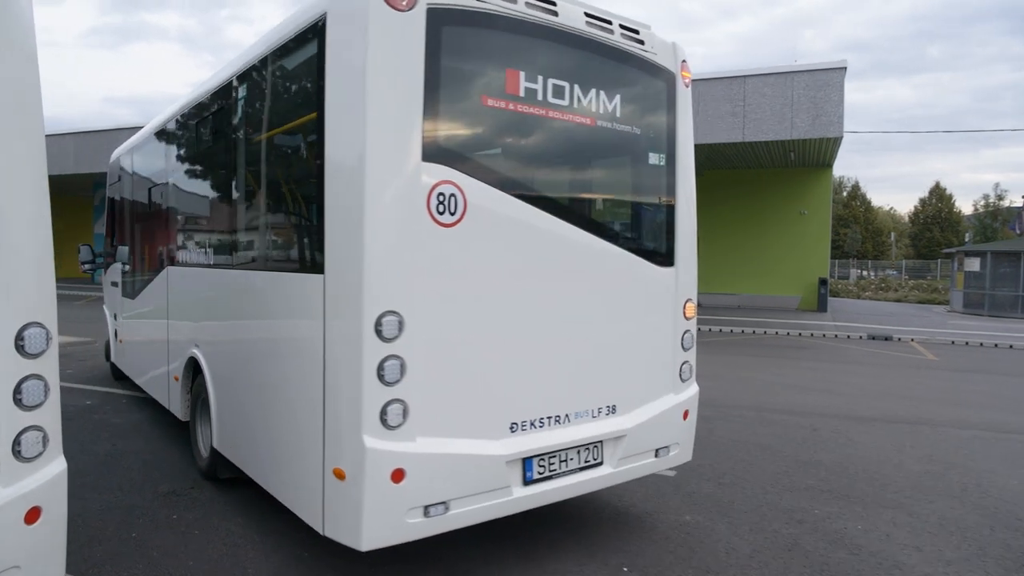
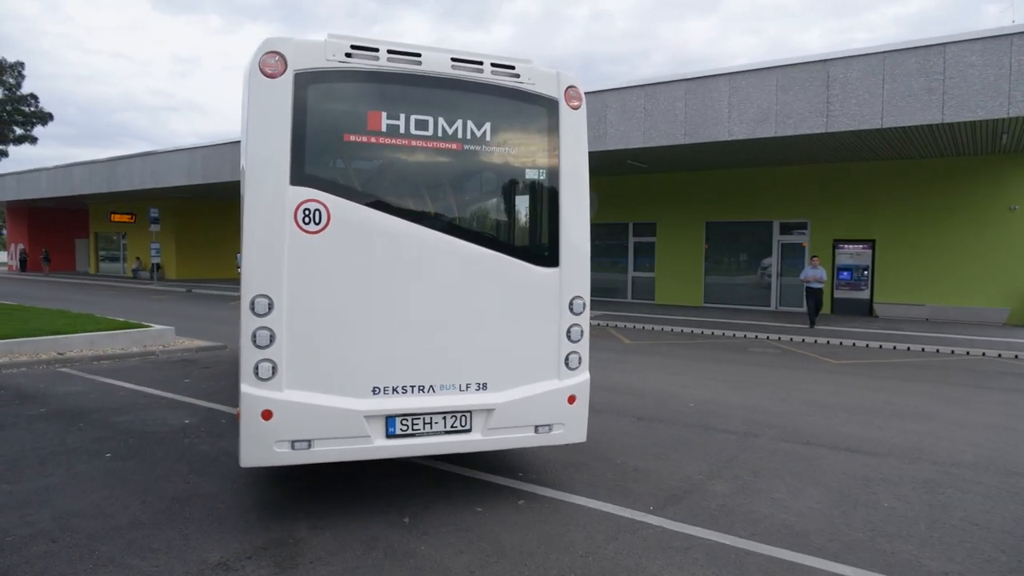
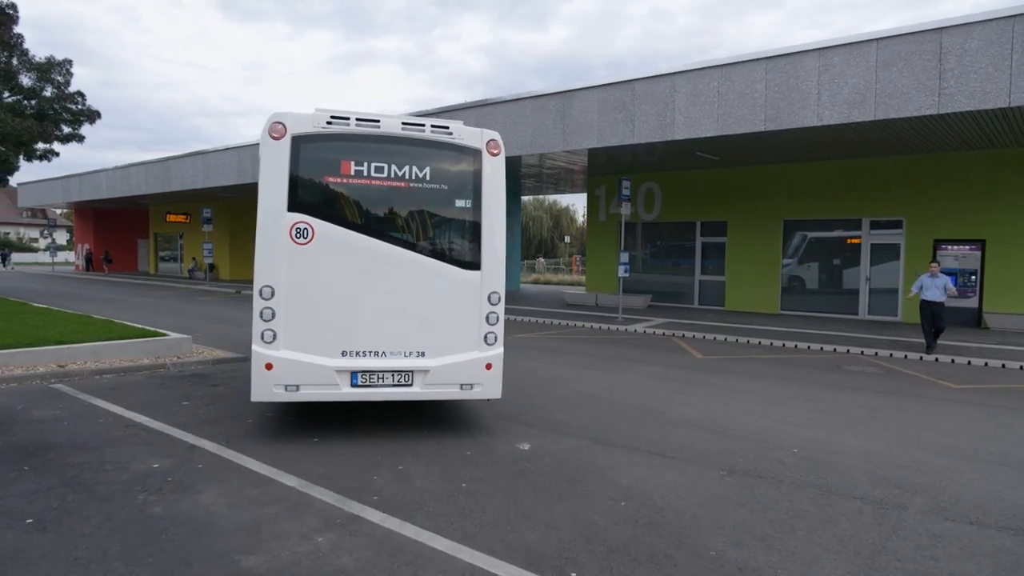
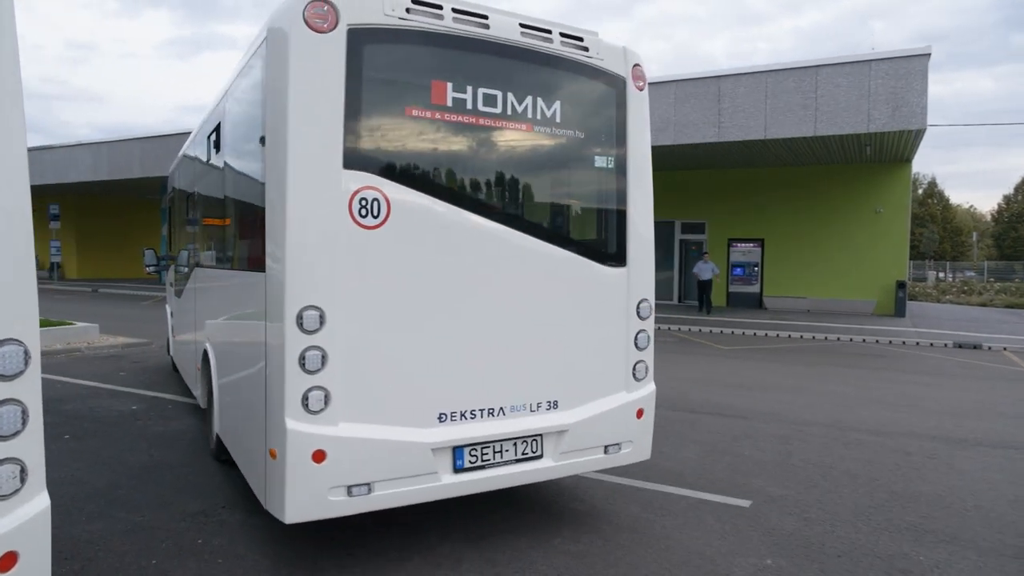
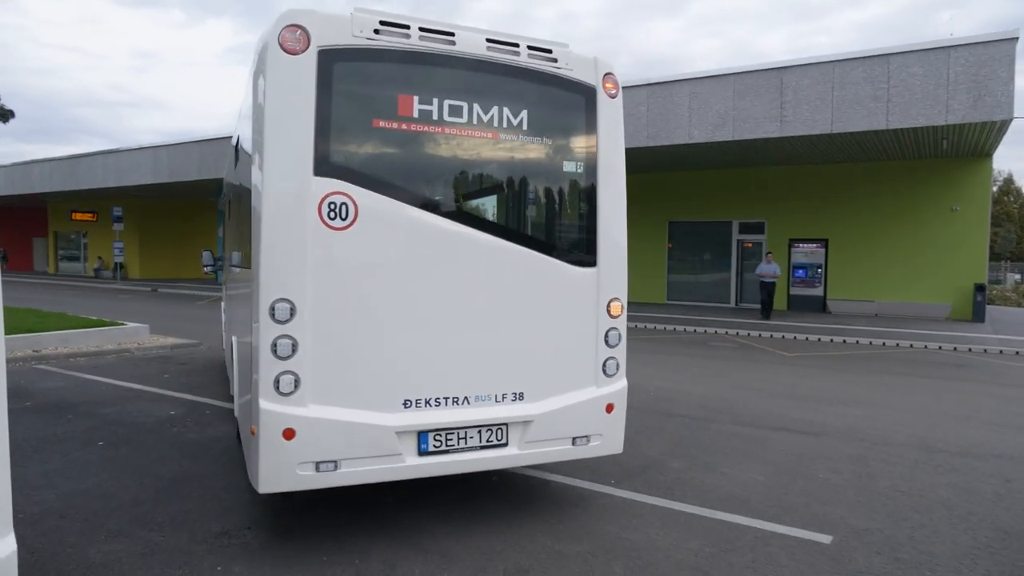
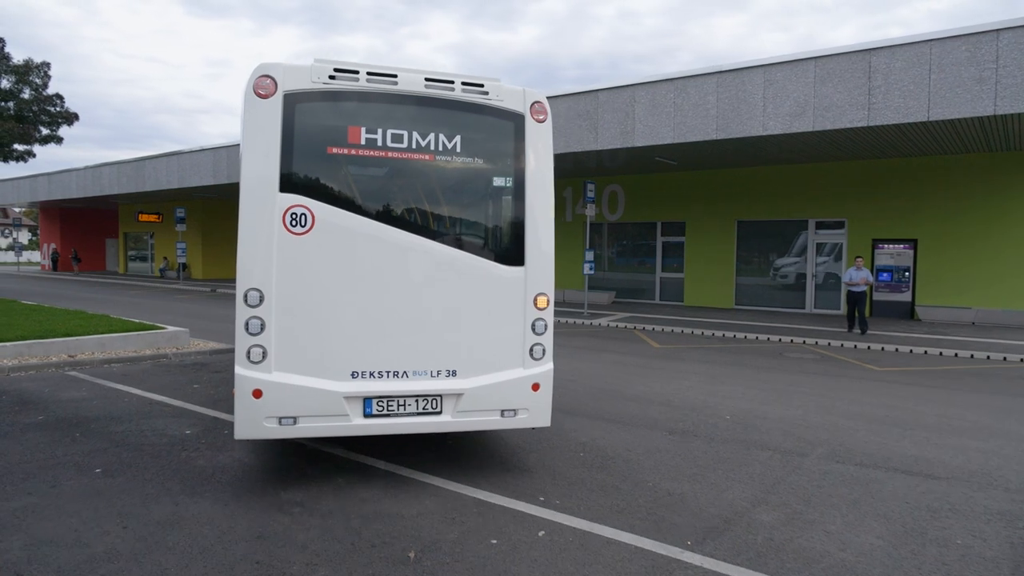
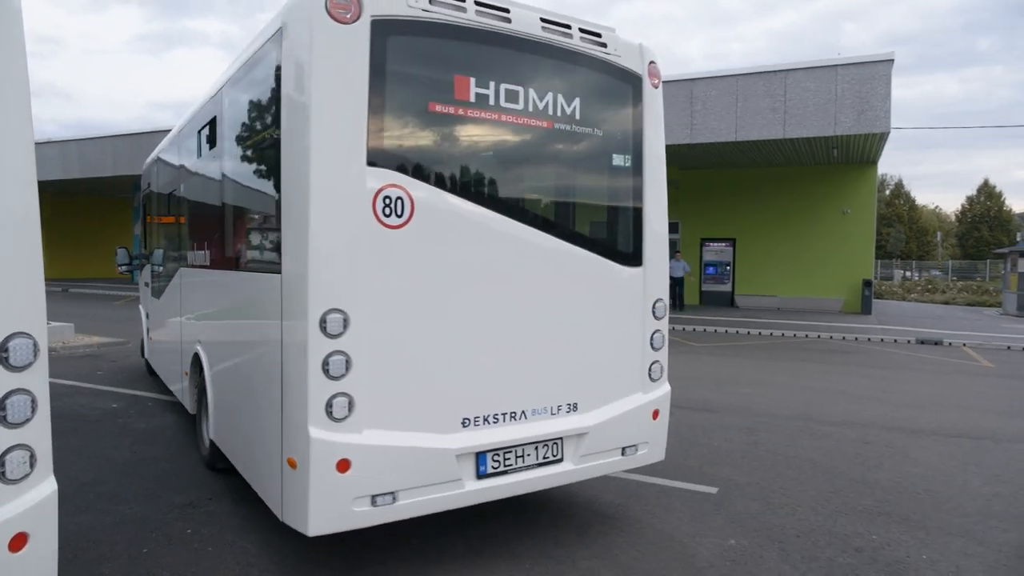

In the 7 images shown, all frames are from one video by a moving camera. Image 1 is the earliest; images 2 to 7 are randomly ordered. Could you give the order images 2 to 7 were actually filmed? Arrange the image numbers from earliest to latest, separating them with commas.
7, 4, 5, 2, 6, 3
